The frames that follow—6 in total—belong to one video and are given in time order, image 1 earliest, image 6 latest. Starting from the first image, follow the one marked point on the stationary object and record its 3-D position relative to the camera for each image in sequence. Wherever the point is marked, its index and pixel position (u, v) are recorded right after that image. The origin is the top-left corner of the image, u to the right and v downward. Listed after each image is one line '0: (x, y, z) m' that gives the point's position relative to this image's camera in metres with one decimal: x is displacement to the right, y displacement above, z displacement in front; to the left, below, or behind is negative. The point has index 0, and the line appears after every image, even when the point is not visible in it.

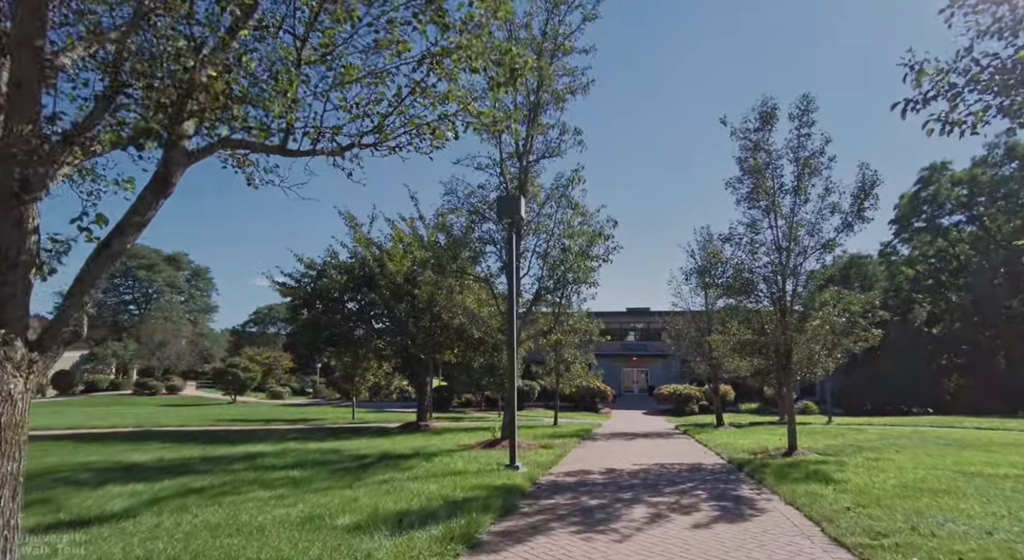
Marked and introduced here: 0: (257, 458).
0: (-4.8, -3.4, +10.9) m
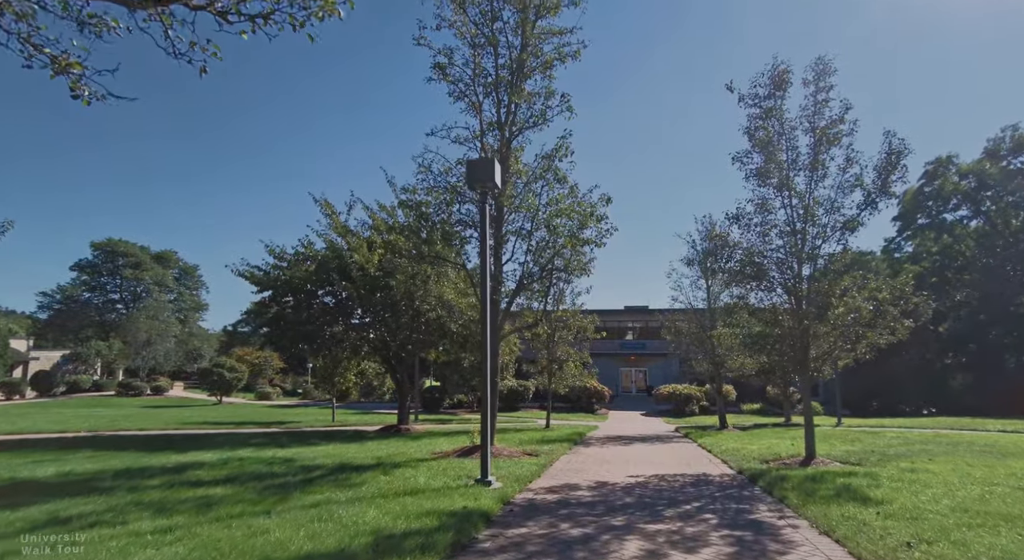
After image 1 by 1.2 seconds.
0: (-5.3, -3.1, +9.3) m
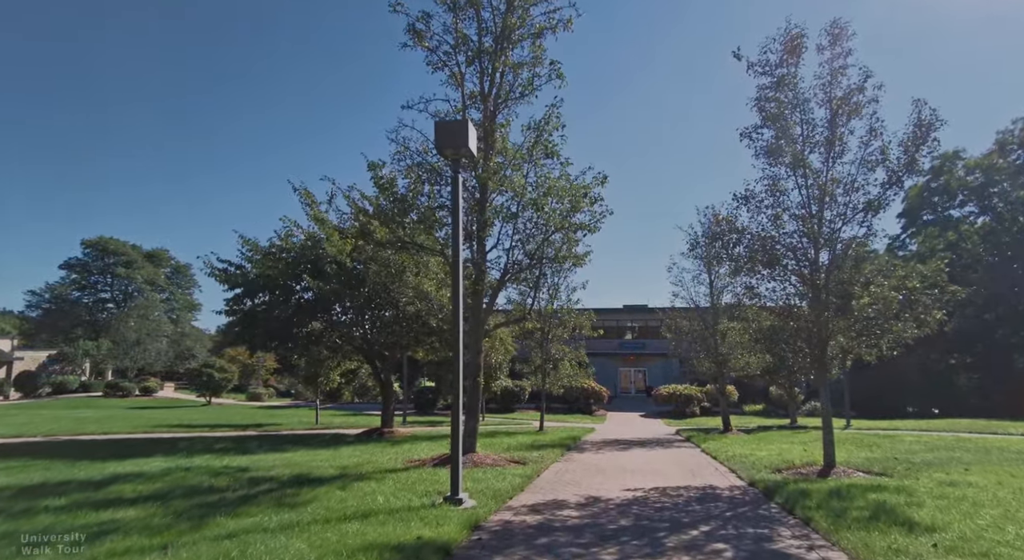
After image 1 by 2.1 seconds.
0: (-5.6, -2.8, +8.0) m
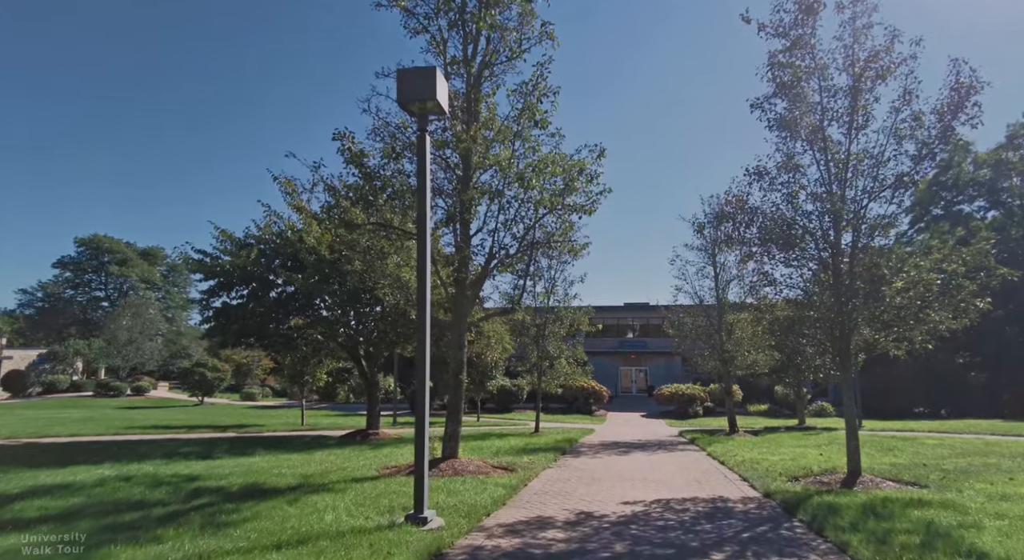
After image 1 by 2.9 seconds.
0: (-5.8, -2.6, +6.9) m
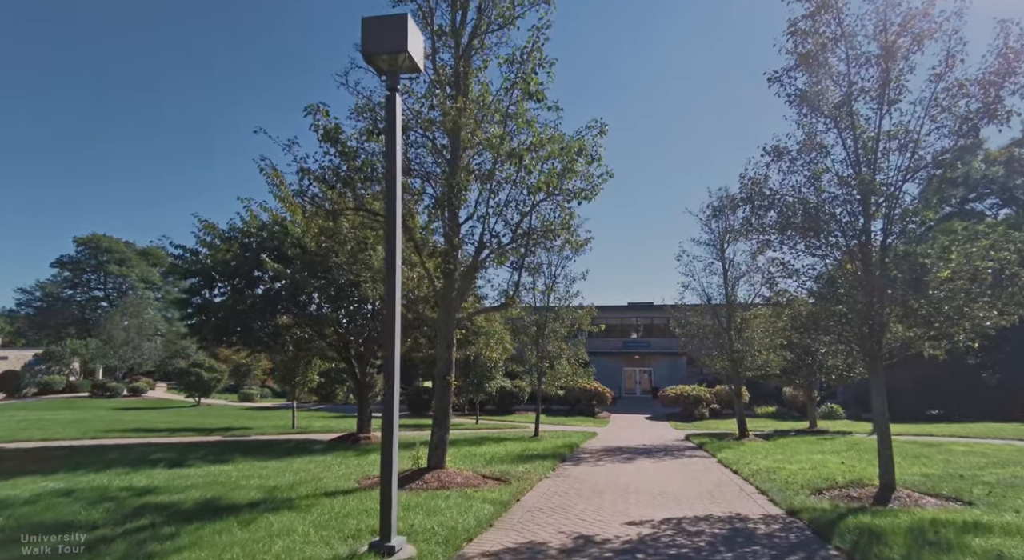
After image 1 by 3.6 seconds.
0: (-6.0, -2.5, +5.9) m
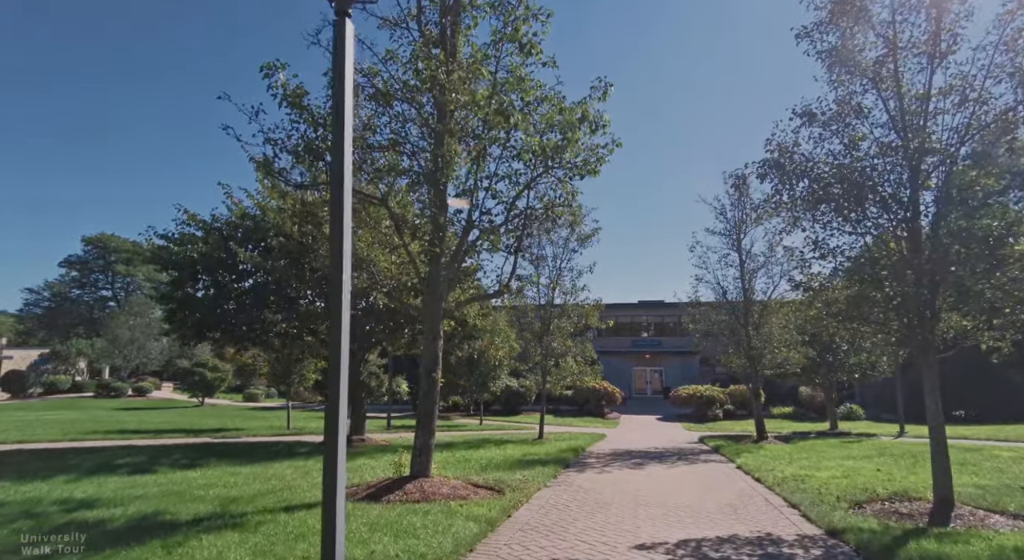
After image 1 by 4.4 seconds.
0: (-6.1, -2.2, +5.0) m
